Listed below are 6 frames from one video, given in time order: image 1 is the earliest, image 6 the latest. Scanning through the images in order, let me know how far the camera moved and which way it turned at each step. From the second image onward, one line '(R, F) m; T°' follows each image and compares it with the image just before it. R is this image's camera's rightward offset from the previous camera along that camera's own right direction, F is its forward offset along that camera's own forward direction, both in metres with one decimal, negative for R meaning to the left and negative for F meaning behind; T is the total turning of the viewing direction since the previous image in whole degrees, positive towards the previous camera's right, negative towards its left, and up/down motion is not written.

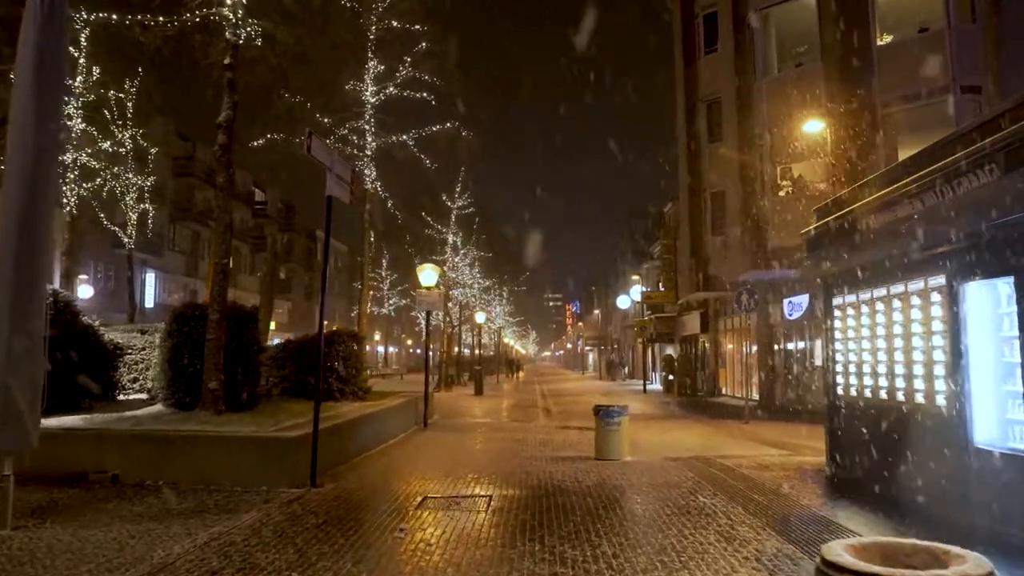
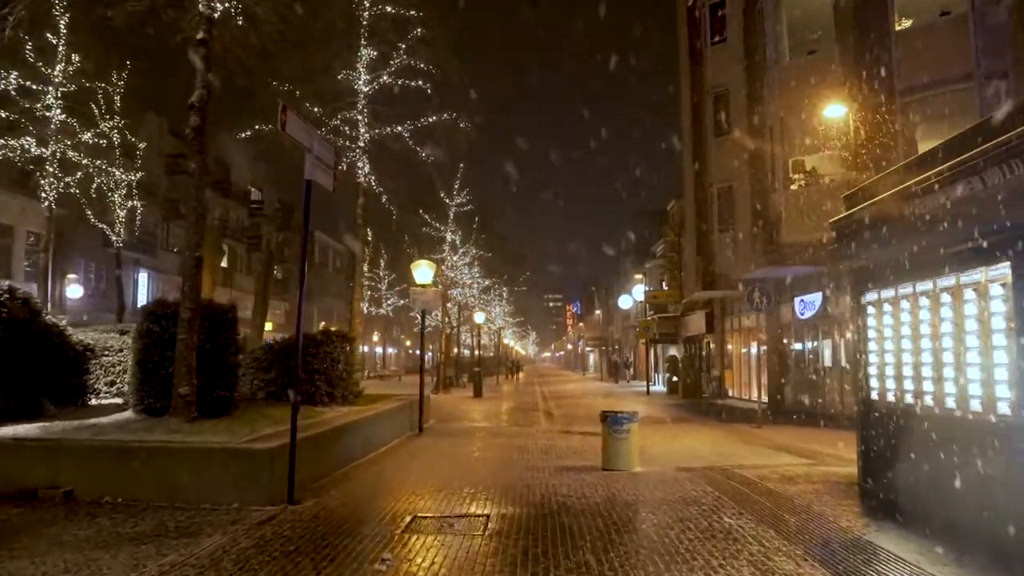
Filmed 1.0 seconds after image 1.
(0.0, +1.0) m; 0°
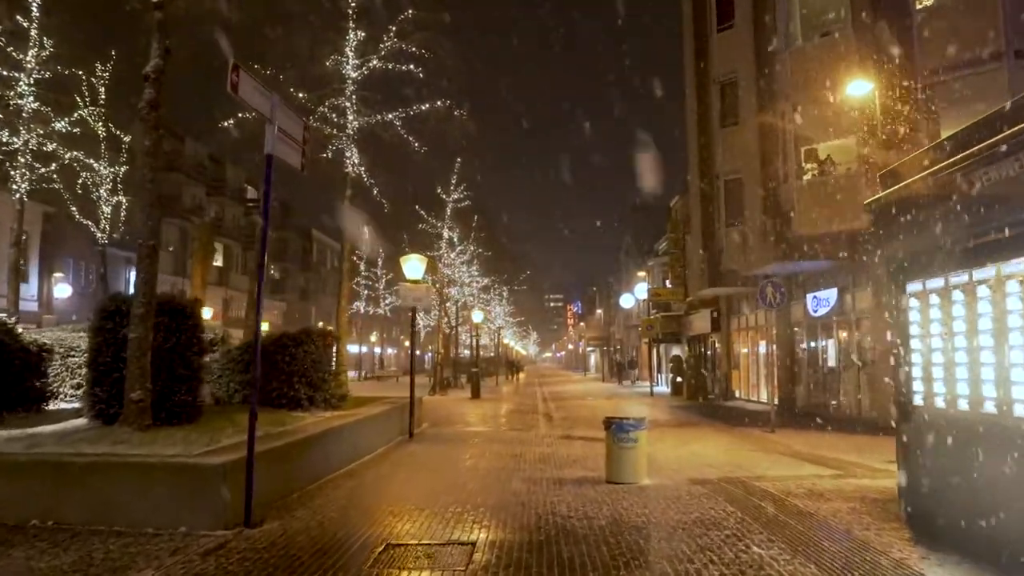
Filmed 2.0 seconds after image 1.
(+0.1, +1.2) m; 0°
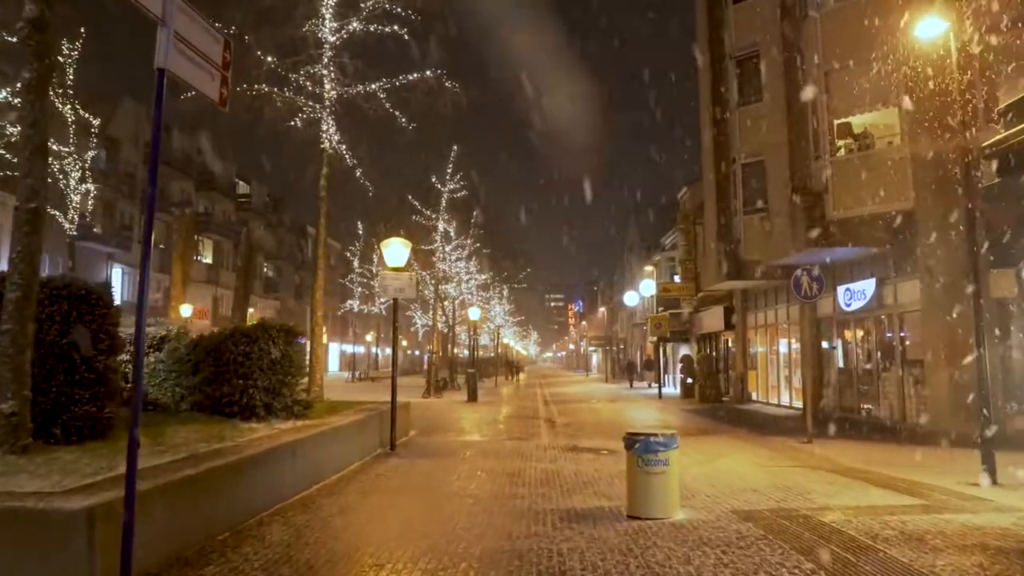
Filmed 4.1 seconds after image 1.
(+0.1, +2.3) m; 0°
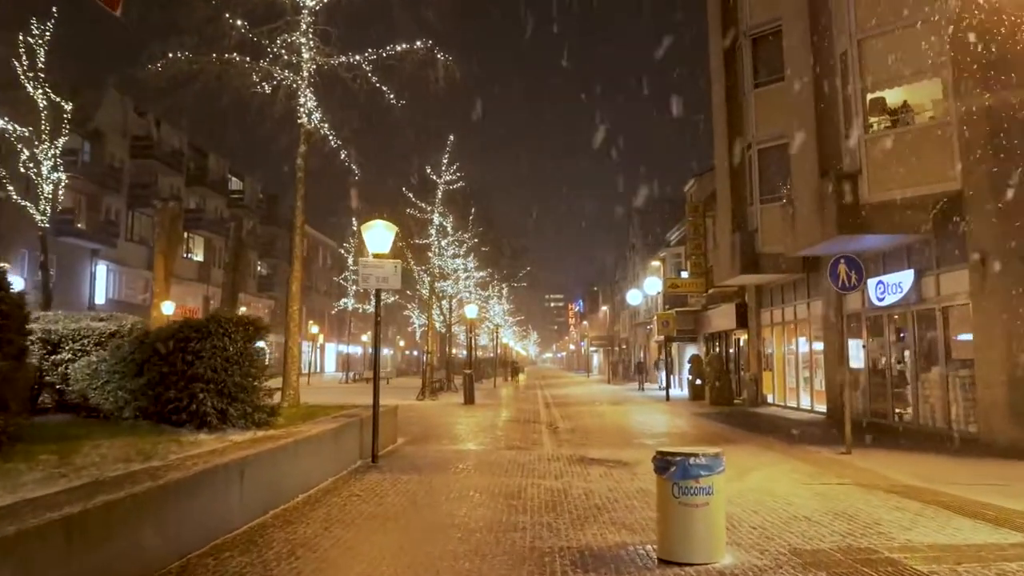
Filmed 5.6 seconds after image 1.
(0.0, +1.8) m; 0°
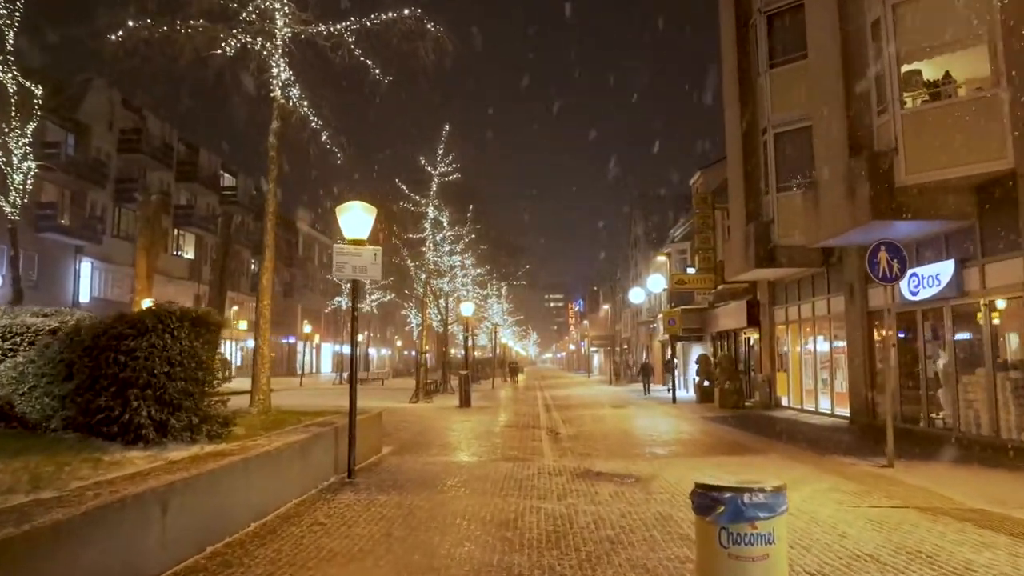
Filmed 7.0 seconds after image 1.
(0.0, +1.6) m; 0°
